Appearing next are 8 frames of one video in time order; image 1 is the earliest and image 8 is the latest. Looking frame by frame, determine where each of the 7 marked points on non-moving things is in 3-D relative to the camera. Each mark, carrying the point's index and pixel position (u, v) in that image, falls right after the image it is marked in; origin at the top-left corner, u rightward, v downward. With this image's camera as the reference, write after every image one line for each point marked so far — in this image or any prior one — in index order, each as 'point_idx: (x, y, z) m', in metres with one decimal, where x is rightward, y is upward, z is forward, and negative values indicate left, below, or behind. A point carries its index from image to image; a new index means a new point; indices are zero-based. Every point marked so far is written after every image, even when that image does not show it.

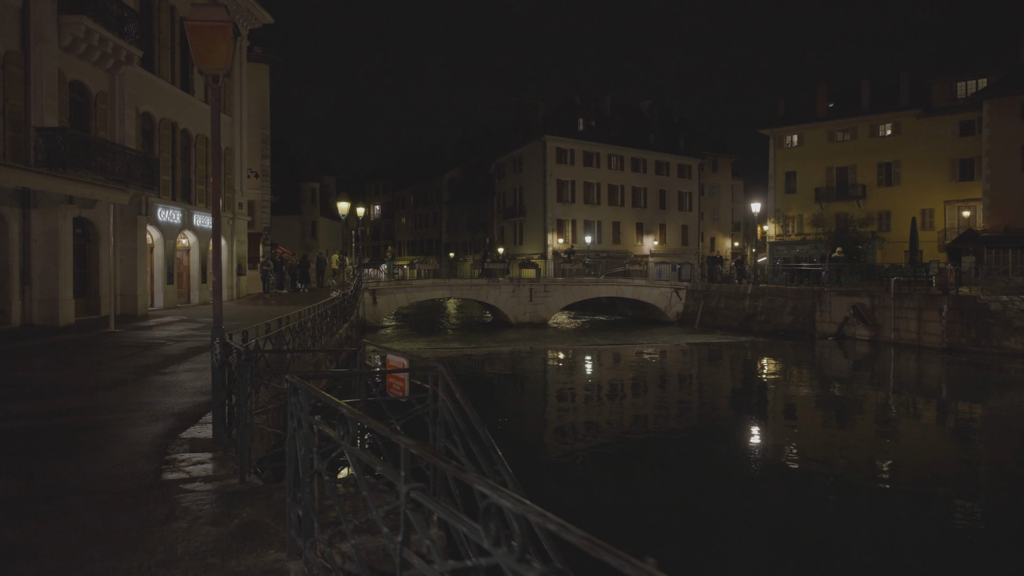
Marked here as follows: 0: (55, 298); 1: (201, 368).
0: (-10.7, -0.3, +17.1) m
1: (-4.5, -1.2, +10.7) m
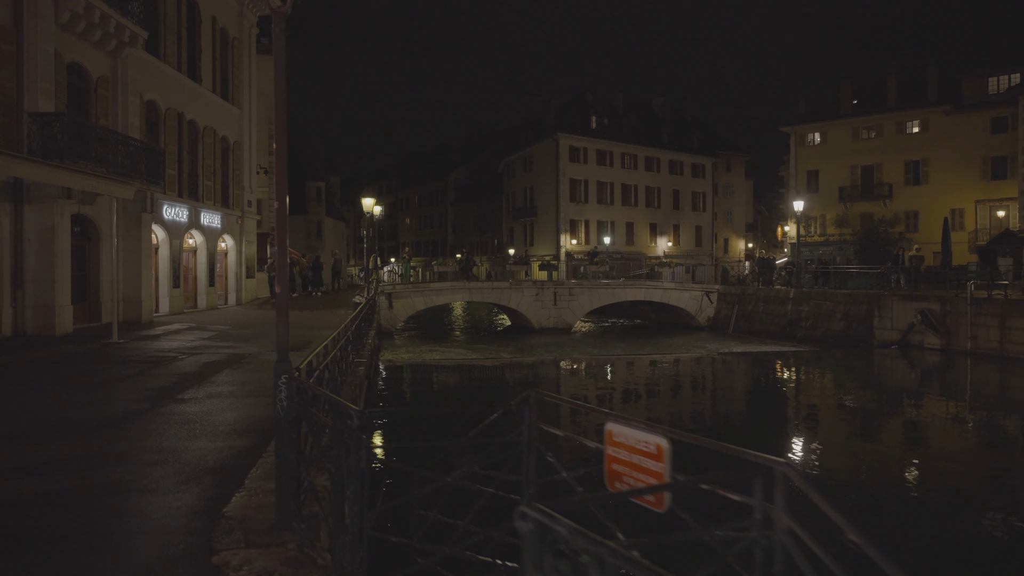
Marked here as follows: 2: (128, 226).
0: (-9.6, -0.4, +15.3) m
1: (-3.4, -1.3, +8.8) m
2: (-9.8, +1.6, +18.8) m
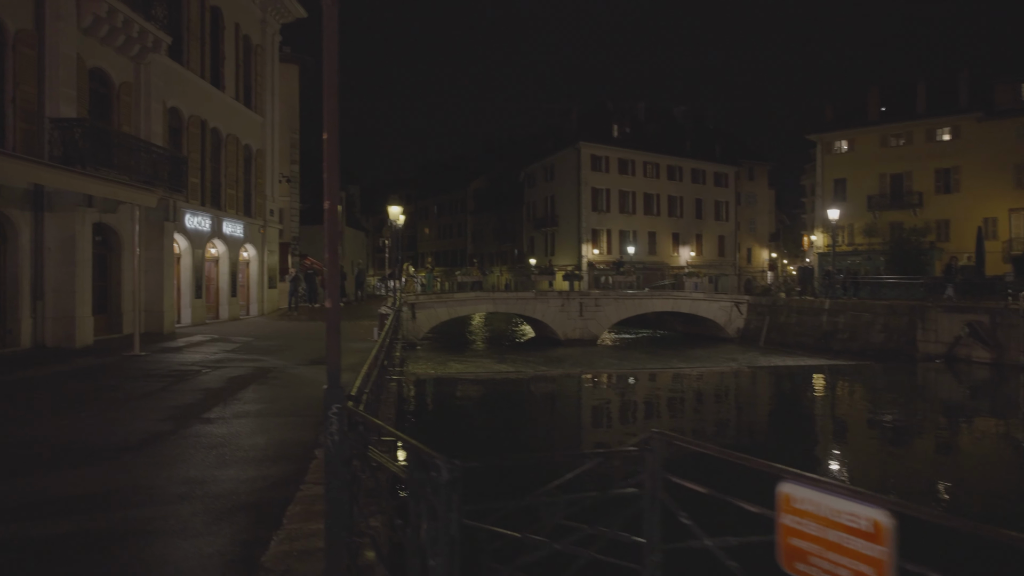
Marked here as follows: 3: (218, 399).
0: (-8.9, -0.6, +14.8) m
1: (-2.9, -1.4, +8.2) m
2: (-9.1, +1.3, +18.4) m
3: (-3.7, -1.4, +9.2) m
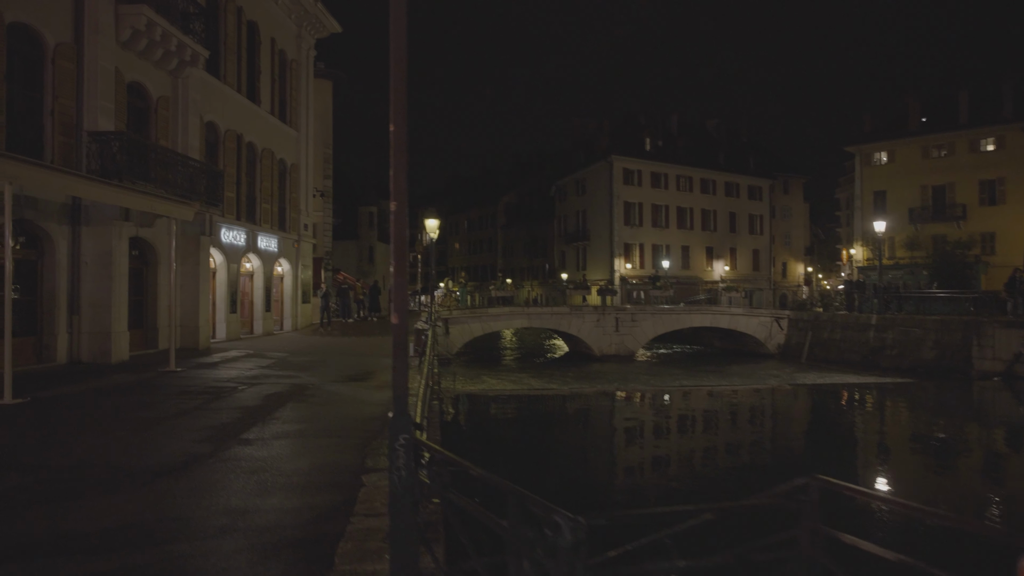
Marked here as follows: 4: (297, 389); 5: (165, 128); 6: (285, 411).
0: (-8.1, -0.9, +14.7) m
1: (-2.3, -1.6, +7.8) m
2: (-8.1, +0.9, +18.3) m
3: (-3.1, -1.6, +8.8) m
4: (-3.5, -1.6, +11.9) m
5: (-8.4, +3.9, +17.7) m
6: (-3.0, -1.6, +9.5) m
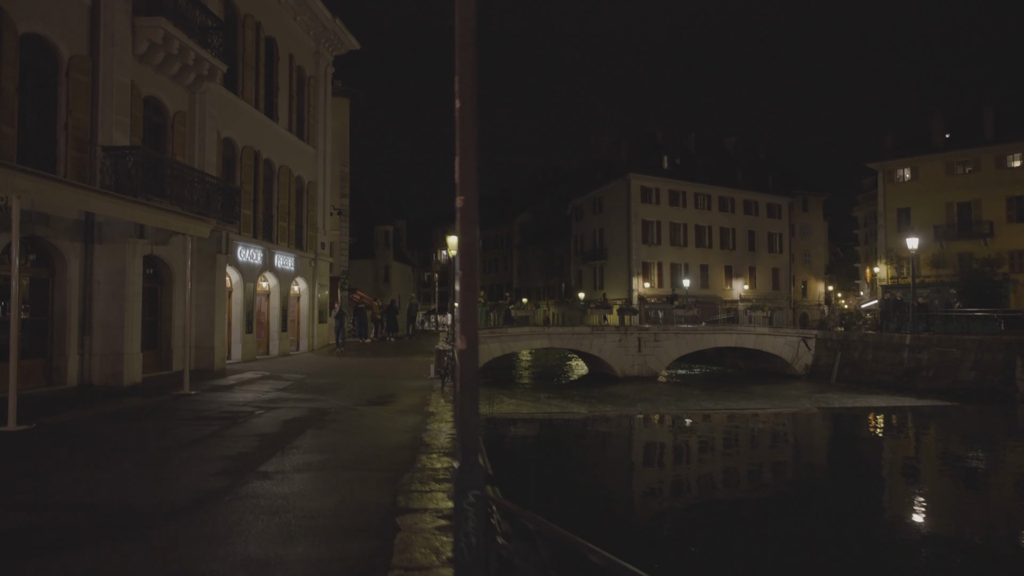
0: (-7.6, -1.2, +14.1) m
1: (-1.9, -1.7, +7.2) m
2: (-7.5, +0.5, +17.8) m
3: (-2.6, -1.8, +8.2) m
4: (-3.0, -1.9, +11.3) m
5: (-7.8, +3.4, +17.3) m
6: (-2.5, -1.8, +8.9) m
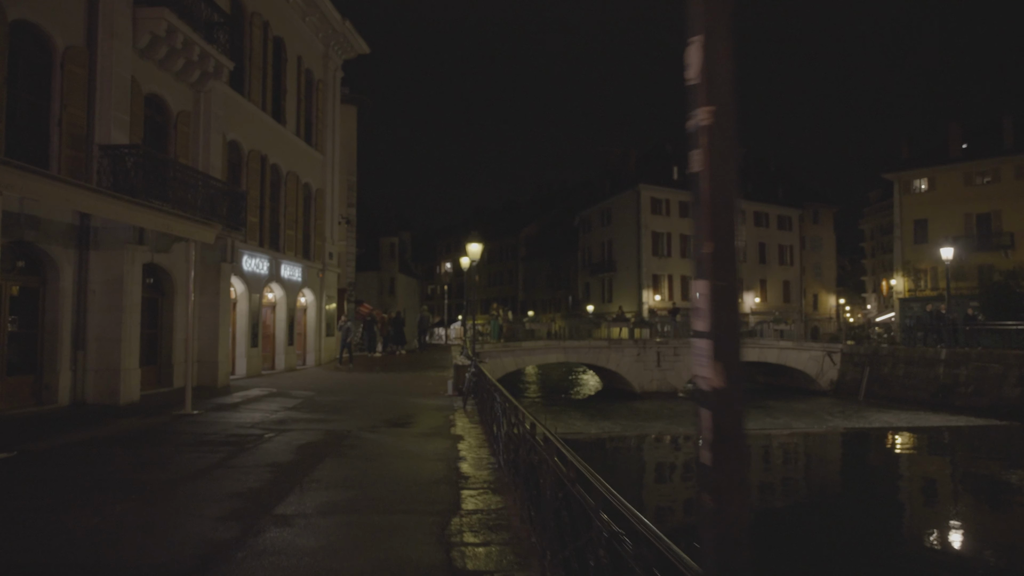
0: (-7.0, -1.4, +13.0) m
1: (-1.4, -1.8, +6.0) m
2: (-7.0, +0.2, +16.7) m
3: (-2.1, -1.9, +7.1) m
4: (-2.5, -2.1, +10.2) m
5: (-7.3, +3.2, +16.3) m
6: (-2.0, -1.9, +7.8) m
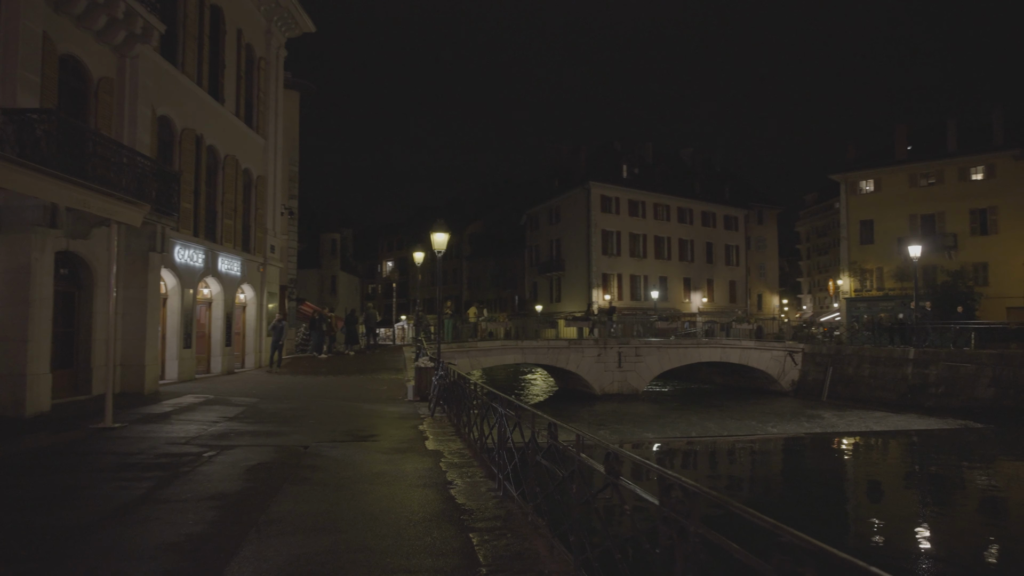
0: (-7.4, -1.3, +11.0) m
1: (-1.1, -1.7, +4.5) m
2: (-7.6, +0.4, +14.6) m
3: (-2.0, -1.7, +5.4) m
4: (-2.6, -2.0, +8.5) m
5: (-7.8, +3.3, +14.2) m
6: (-1.9, -1.8, +6.1) m
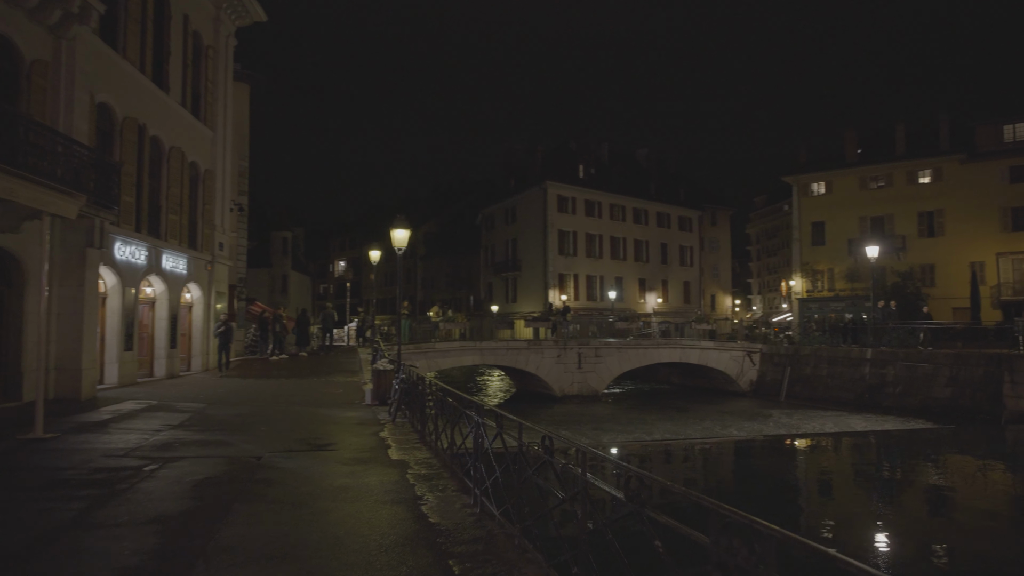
0: (-7.8, -1.3, +9.9) m
1: (-1.2, -1.7, +3.9) m
2: (-8.3, +0.4, +13.6) m
3: (-2.1, -1.7, +4.8) m
4: (-2.9, -1.9, +7.8) m
5: (-8.5, +3.4, +13.1) m
6: (-2.0, -1.8, +5.5) m
